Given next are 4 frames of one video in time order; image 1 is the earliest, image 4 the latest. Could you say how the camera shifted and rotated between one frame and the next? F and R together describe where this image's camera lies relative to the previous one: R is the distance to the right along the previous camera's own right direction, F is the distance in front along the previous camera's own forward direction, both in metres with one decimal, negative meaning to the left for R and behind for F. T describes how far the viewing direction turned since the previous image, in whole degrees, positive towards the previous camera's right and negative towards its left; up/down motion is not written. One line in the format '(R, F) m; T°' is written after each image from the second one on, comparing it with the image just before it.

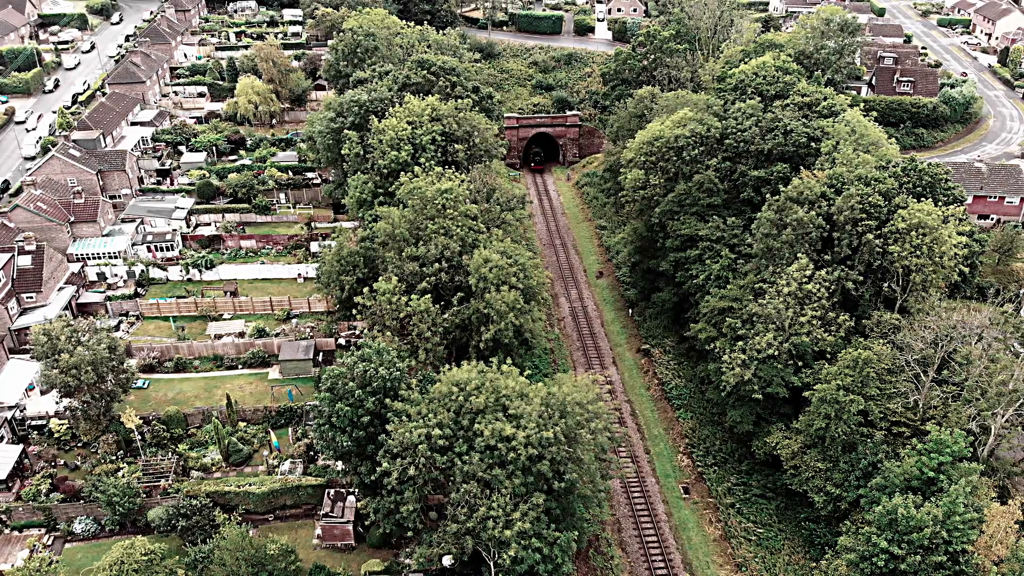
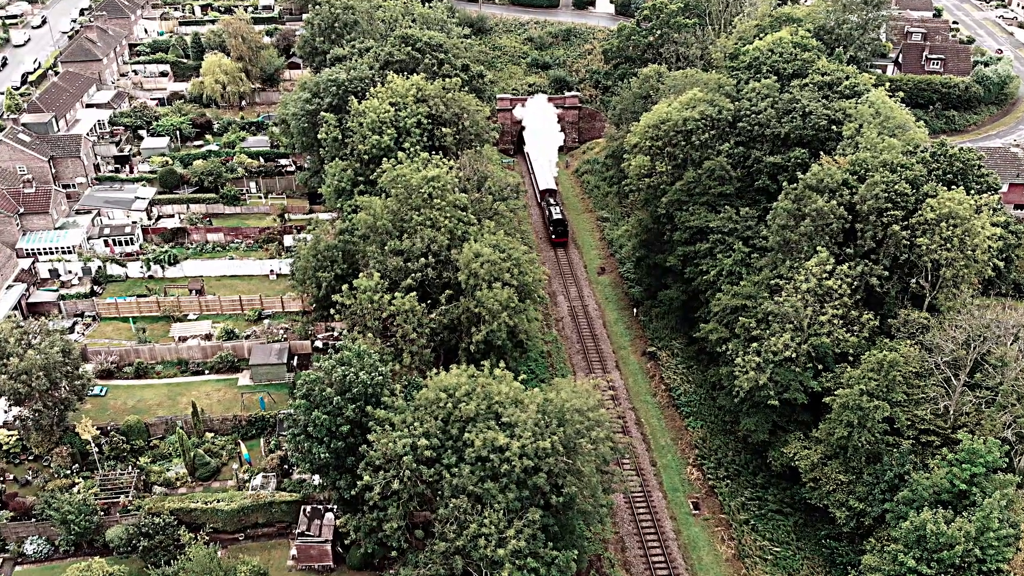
(+0.7, +3.8) m; 0°
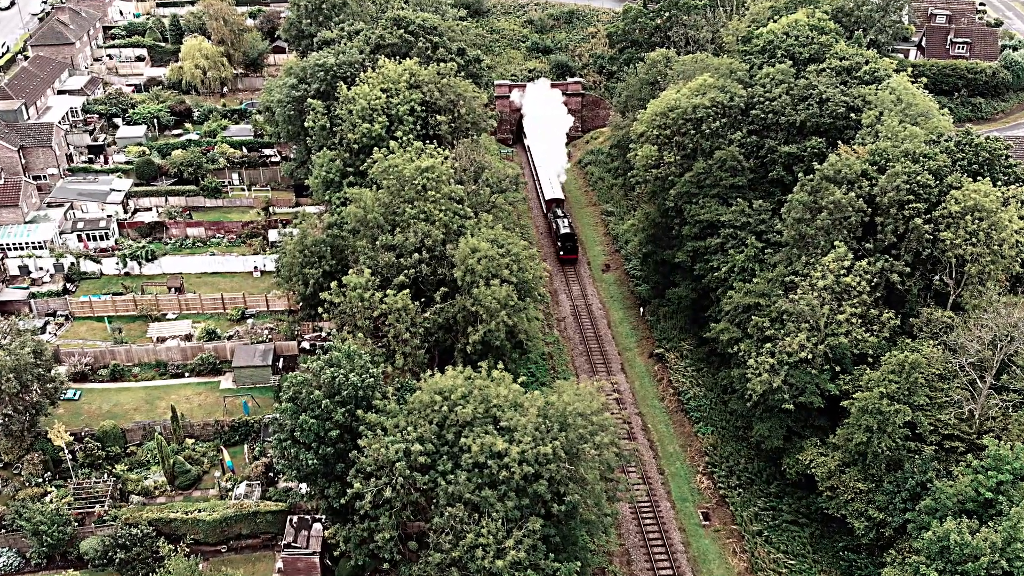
(+0.4, +2.3) m; 0°
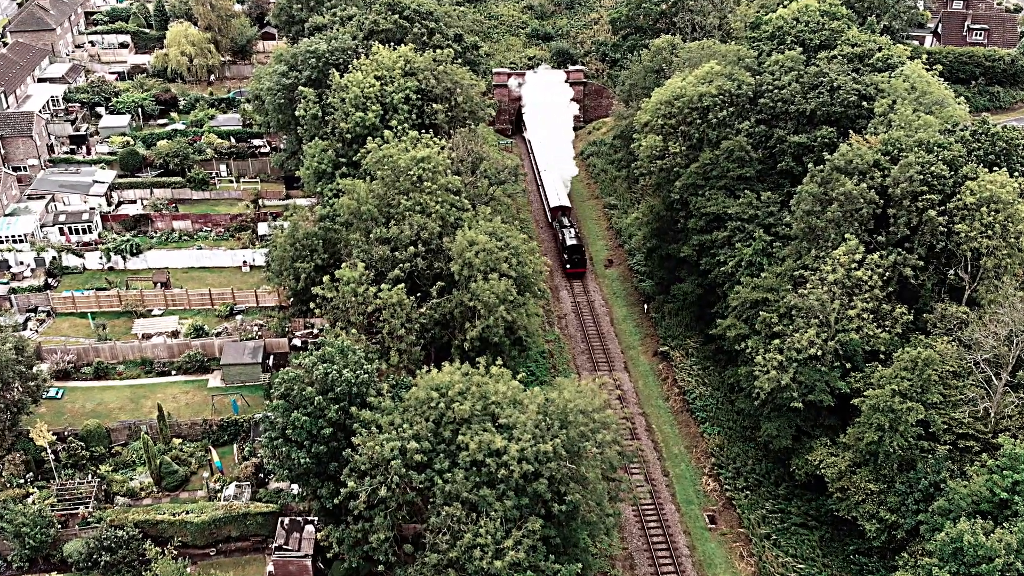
(+0.2, +1.4) m; 0°
